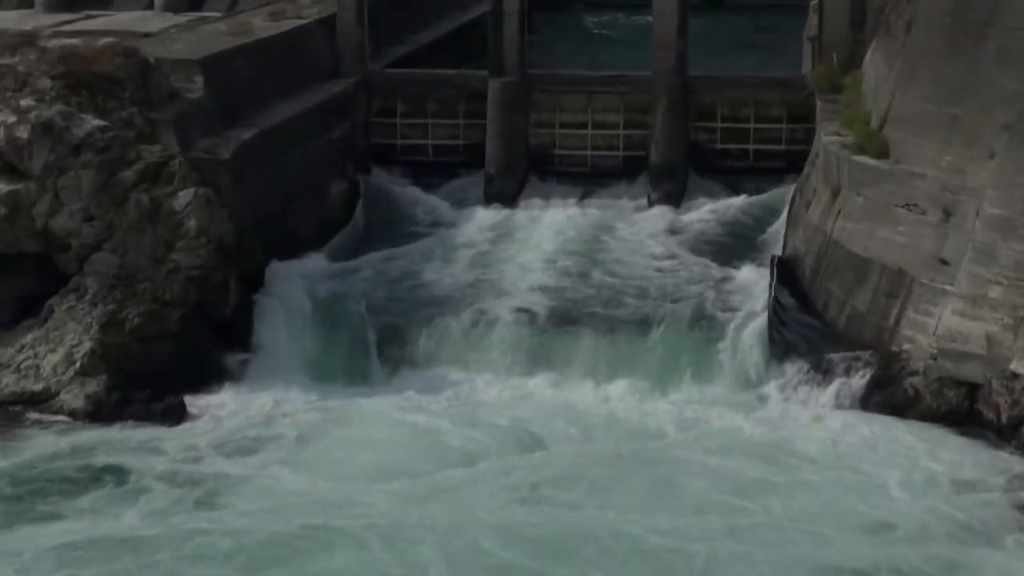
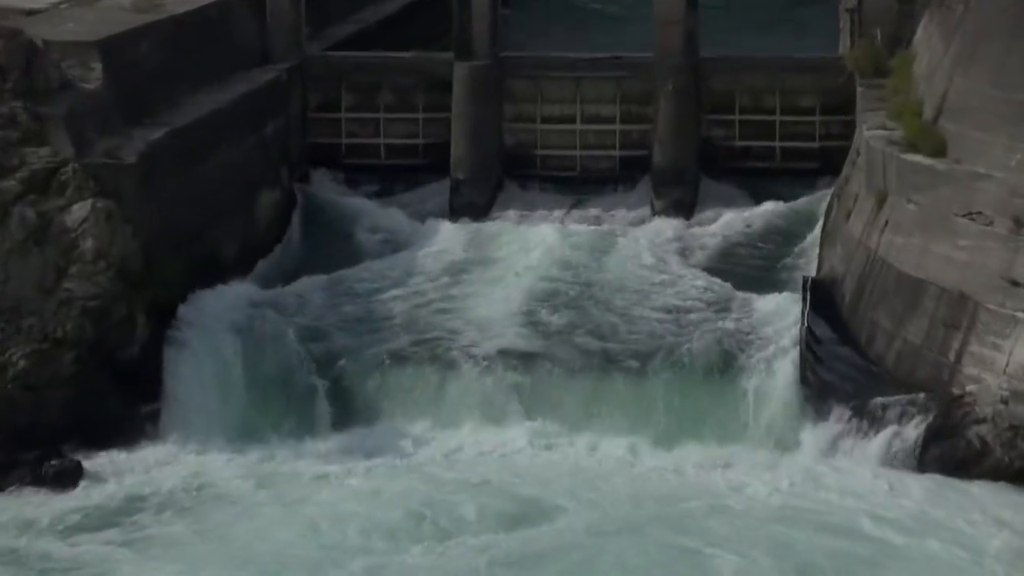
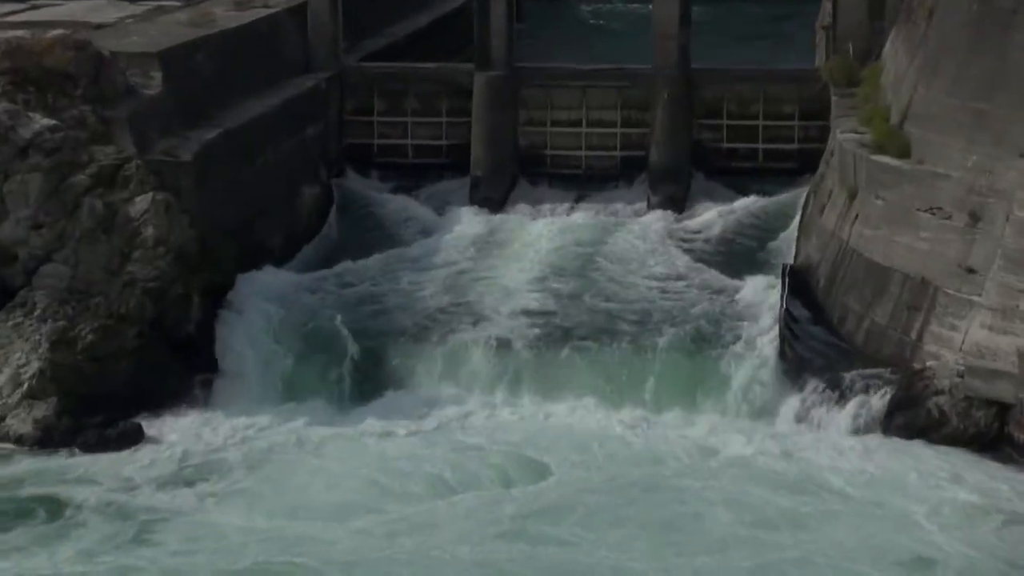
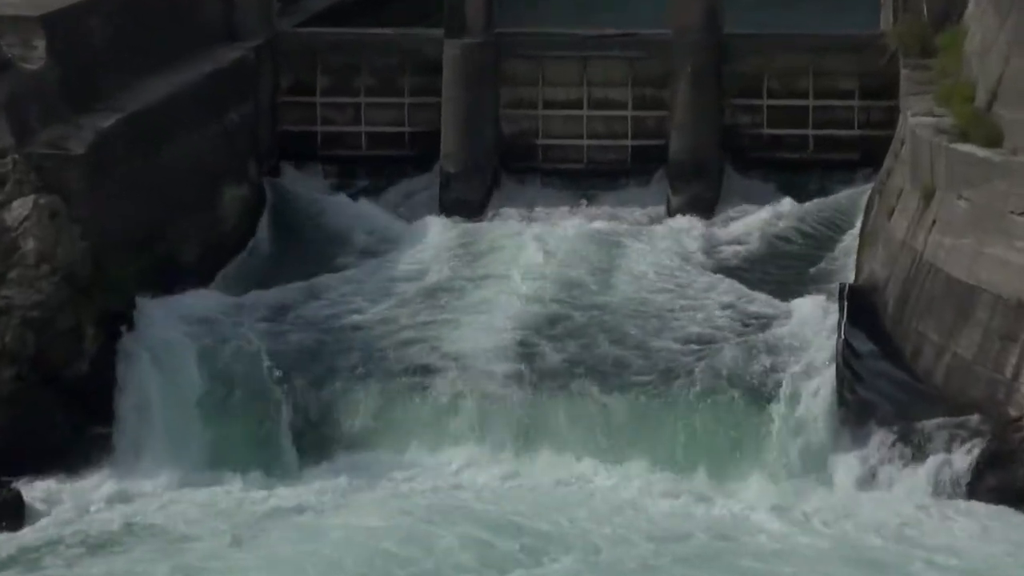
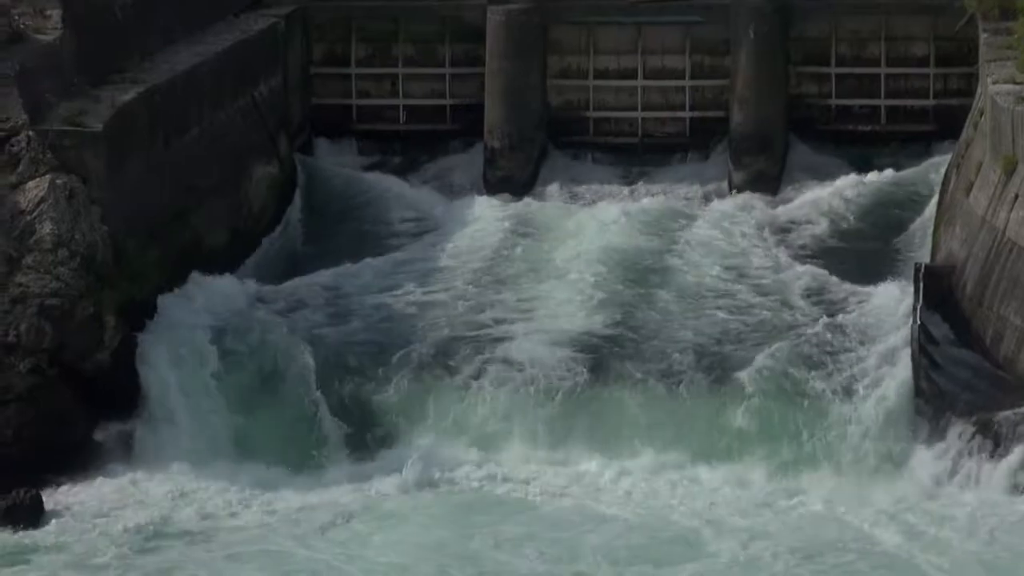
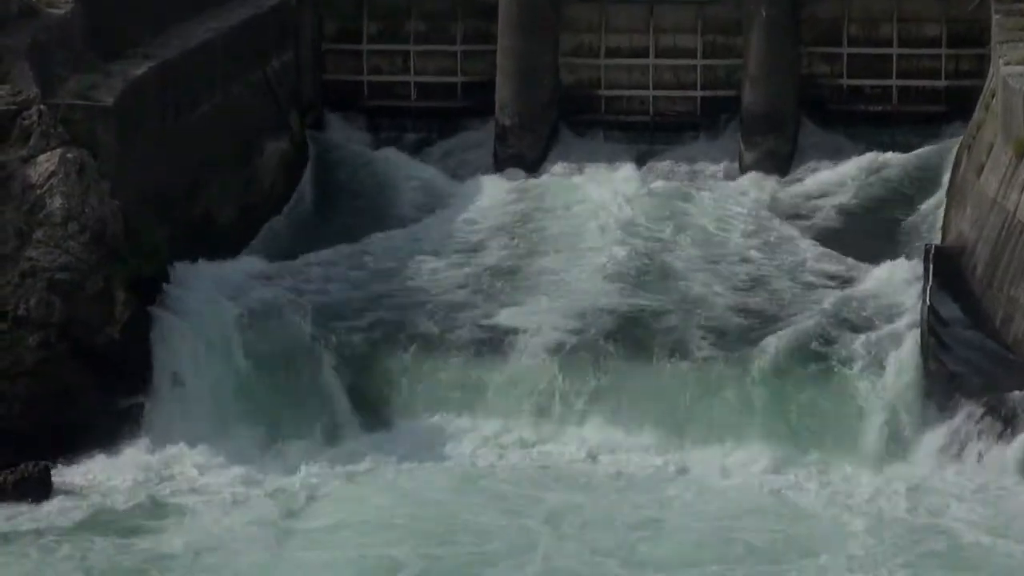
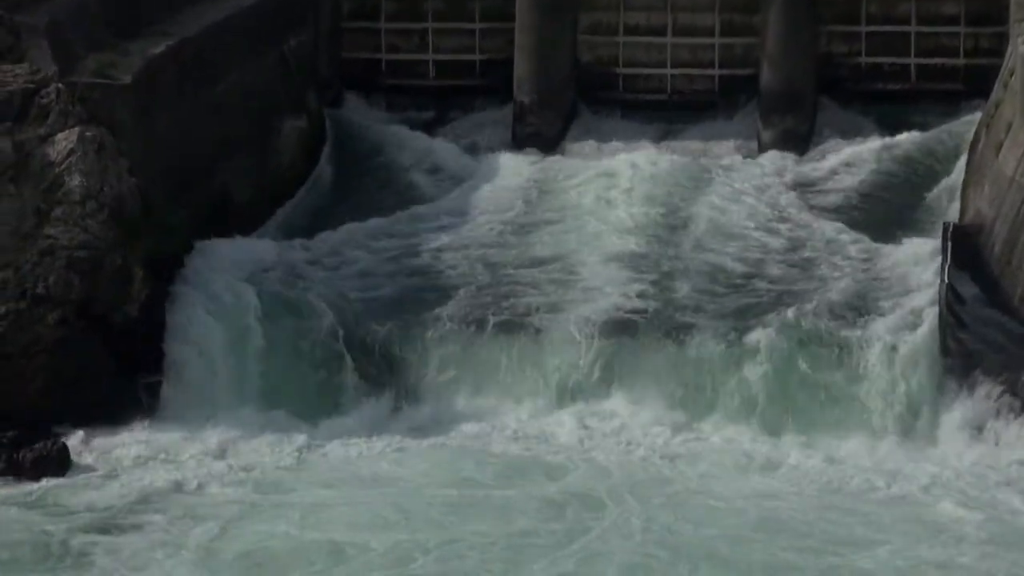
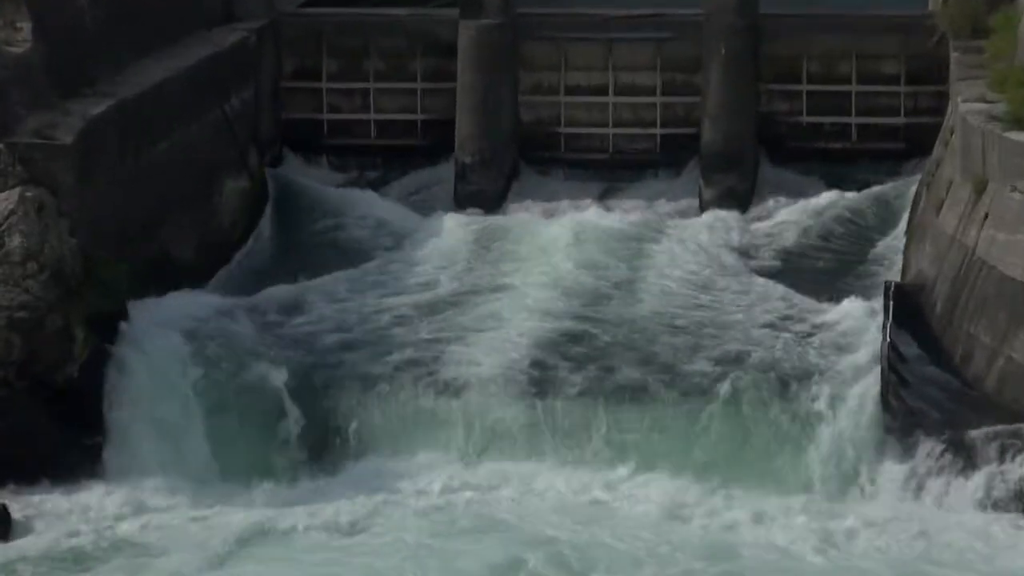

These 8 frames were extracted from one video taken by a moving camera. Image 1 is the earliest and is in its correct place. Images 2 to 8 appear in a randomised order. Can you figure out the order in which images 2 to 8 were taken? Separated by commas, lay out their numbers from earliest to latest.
3, 2, 4, 8, 5, 6, 7
